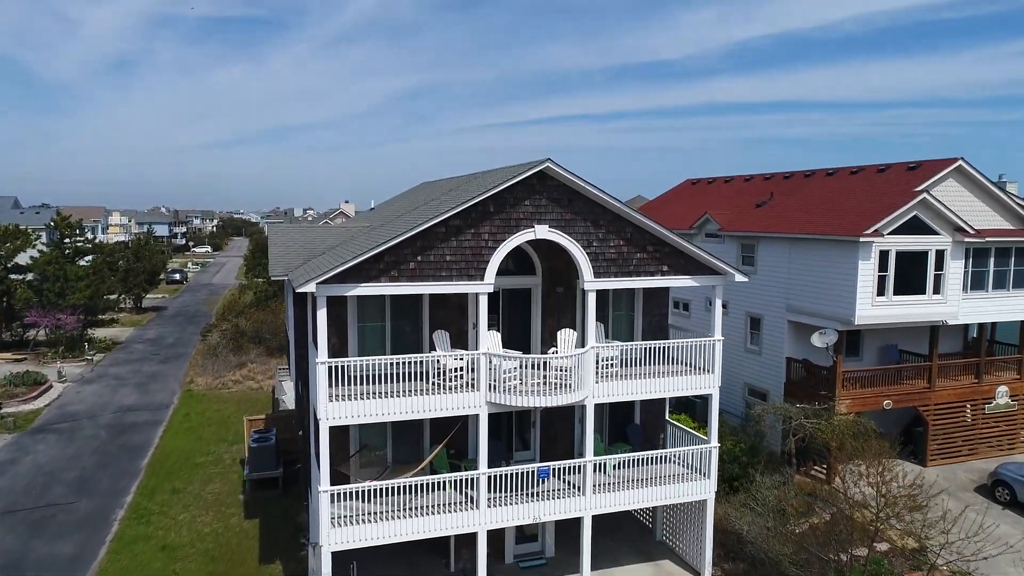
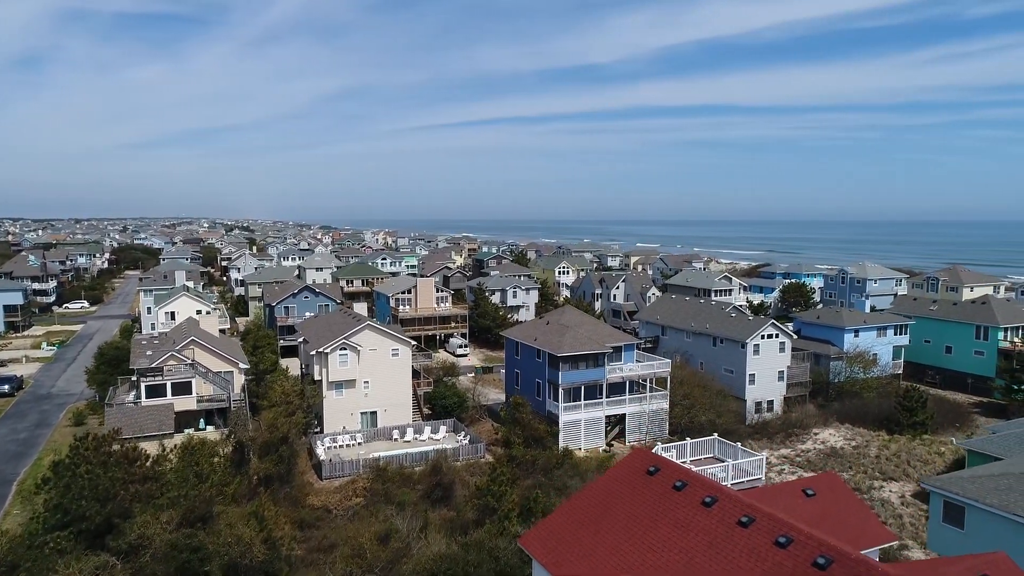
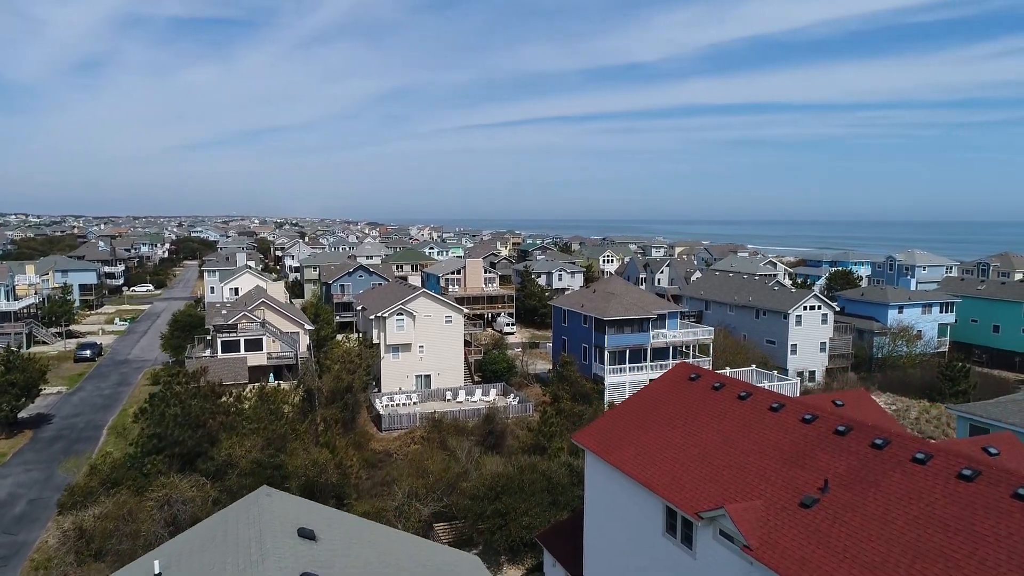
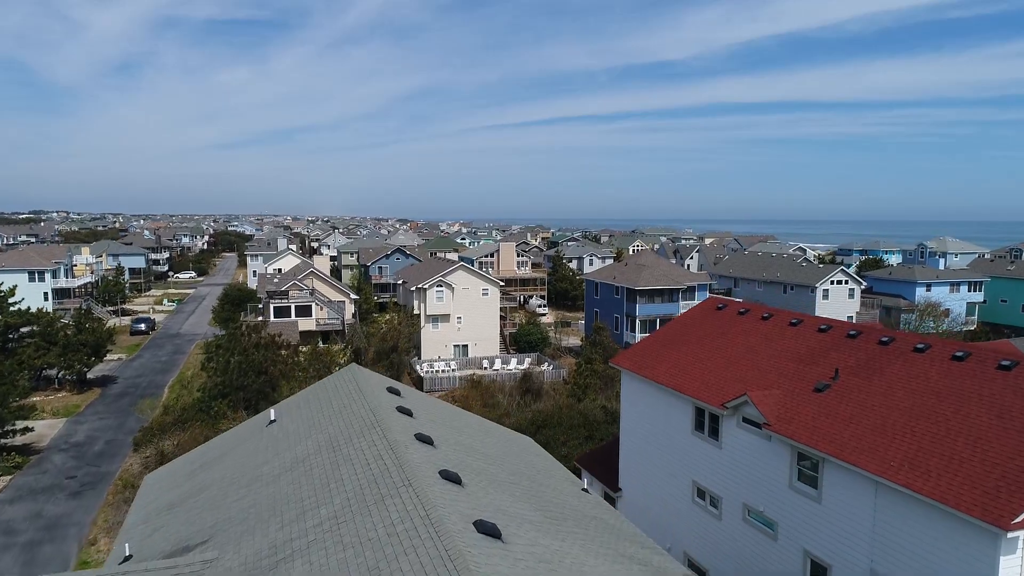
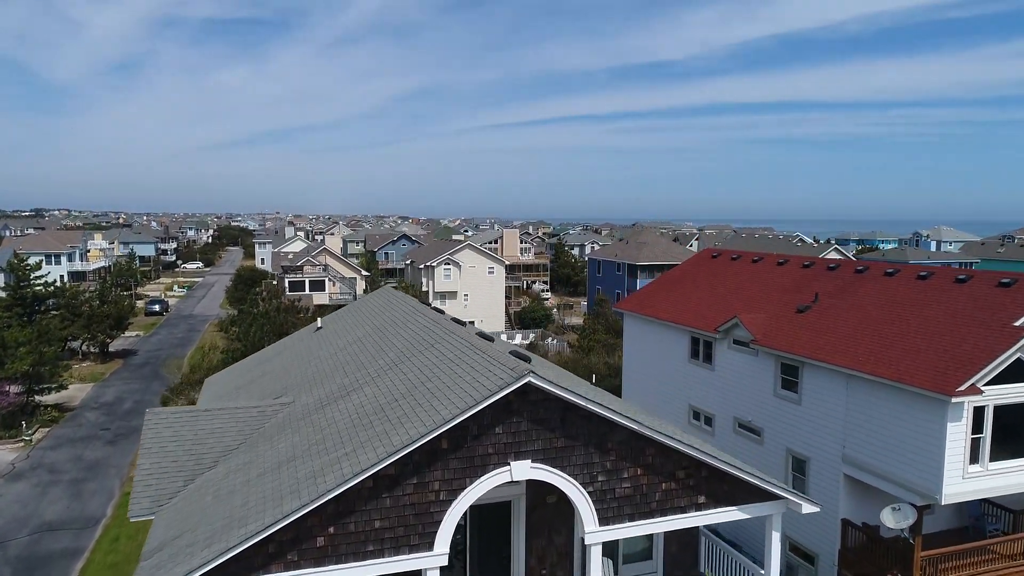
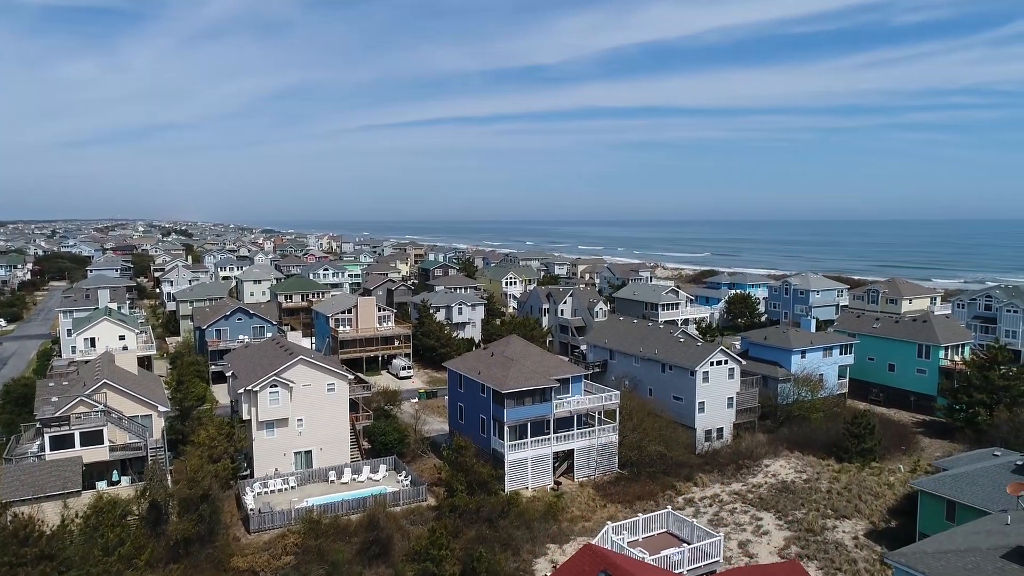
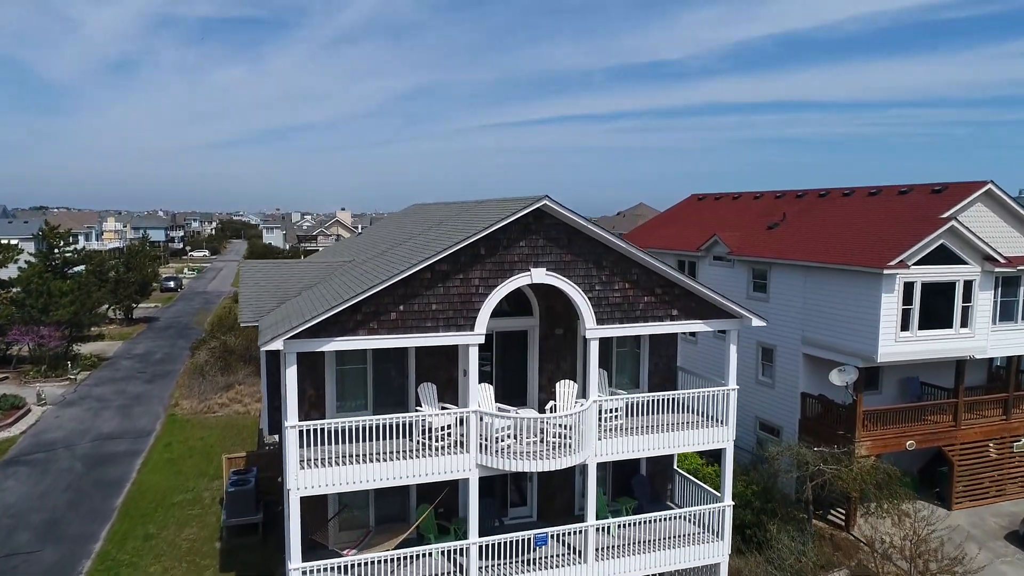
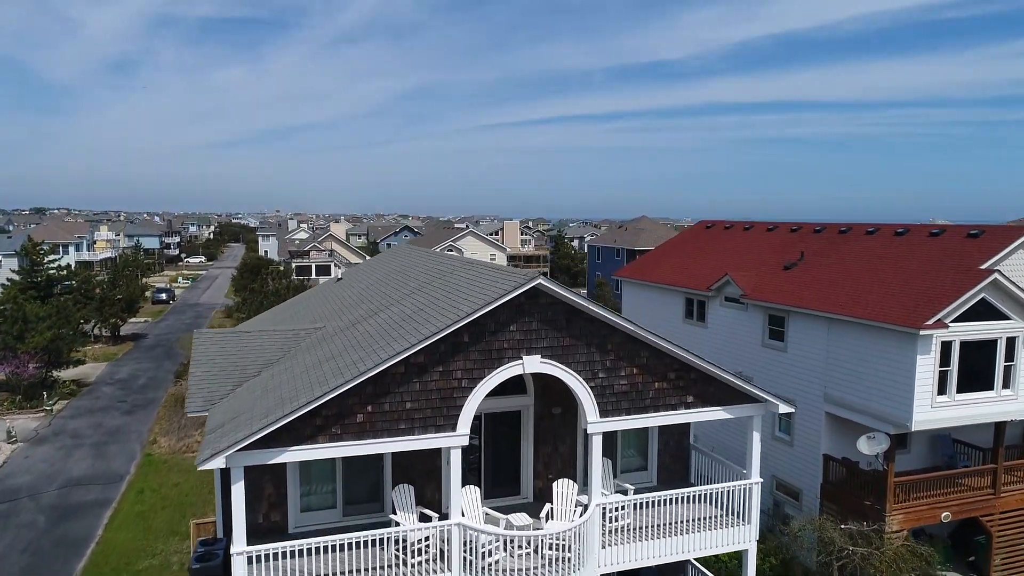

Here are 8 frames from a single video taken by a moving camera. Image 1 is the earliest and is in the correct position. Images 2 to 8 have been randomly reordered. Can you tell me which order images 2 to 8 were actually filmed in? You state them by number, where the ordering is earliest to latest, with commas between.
7, 8, 5, 4, 3, 2, 6
